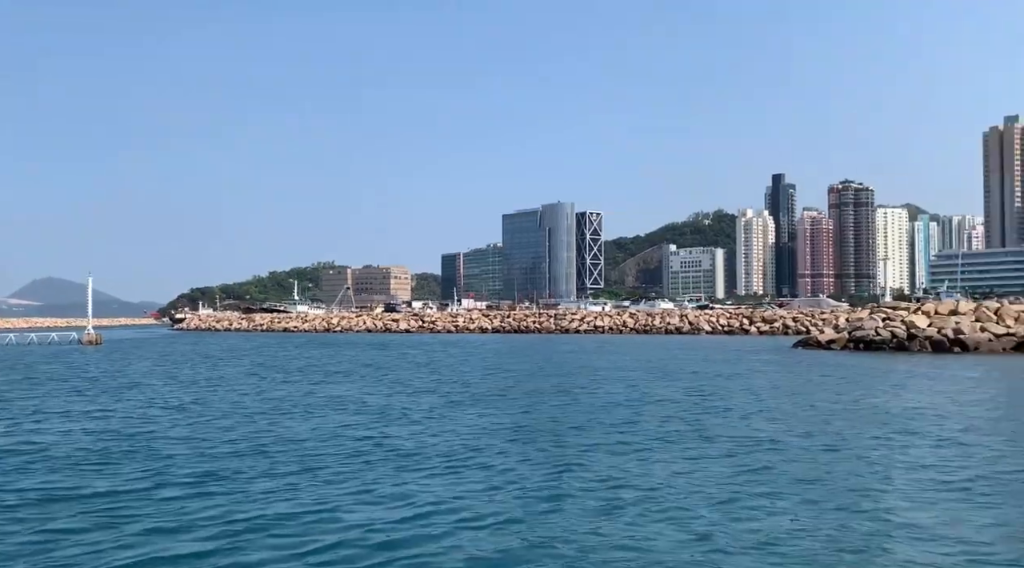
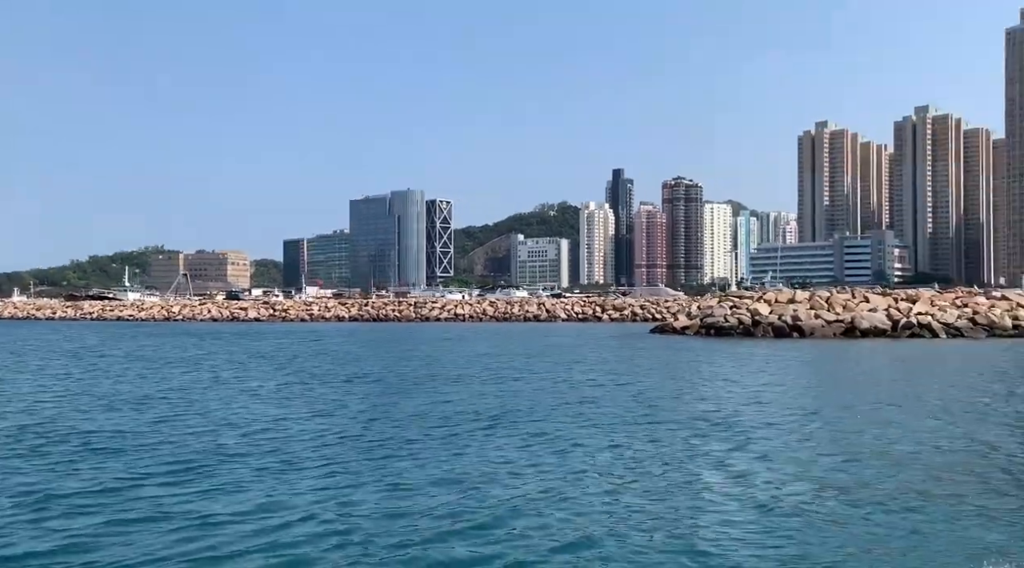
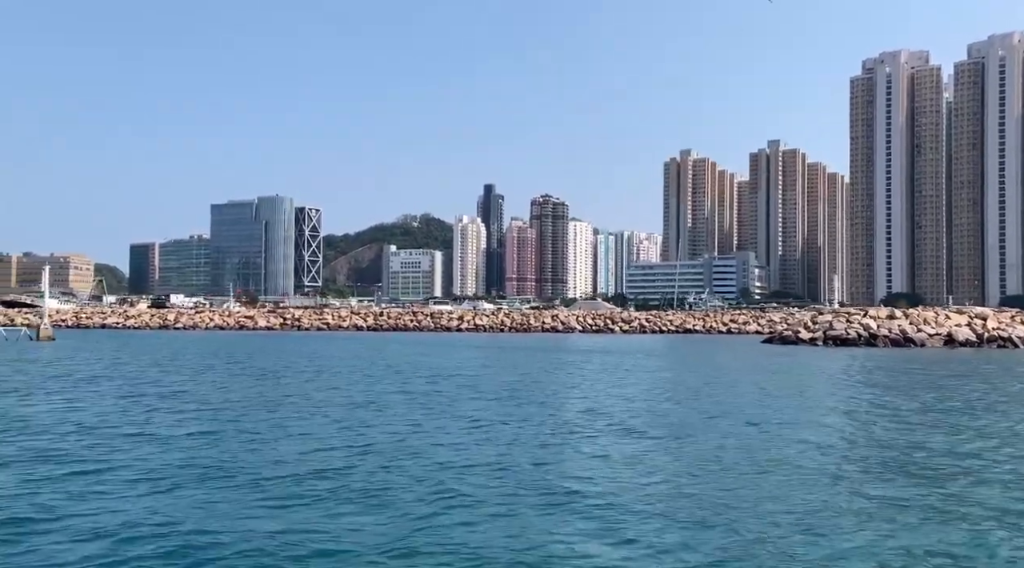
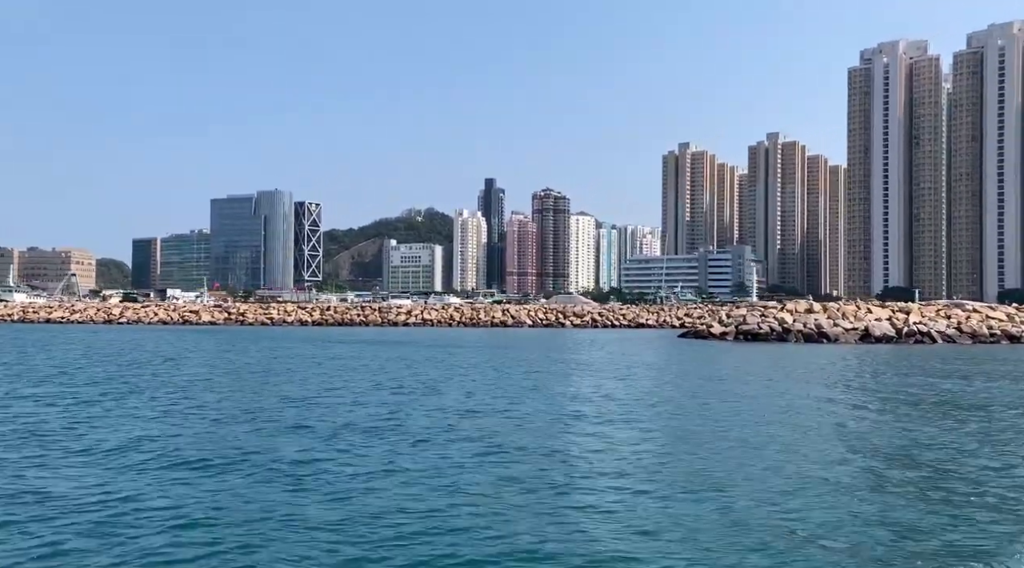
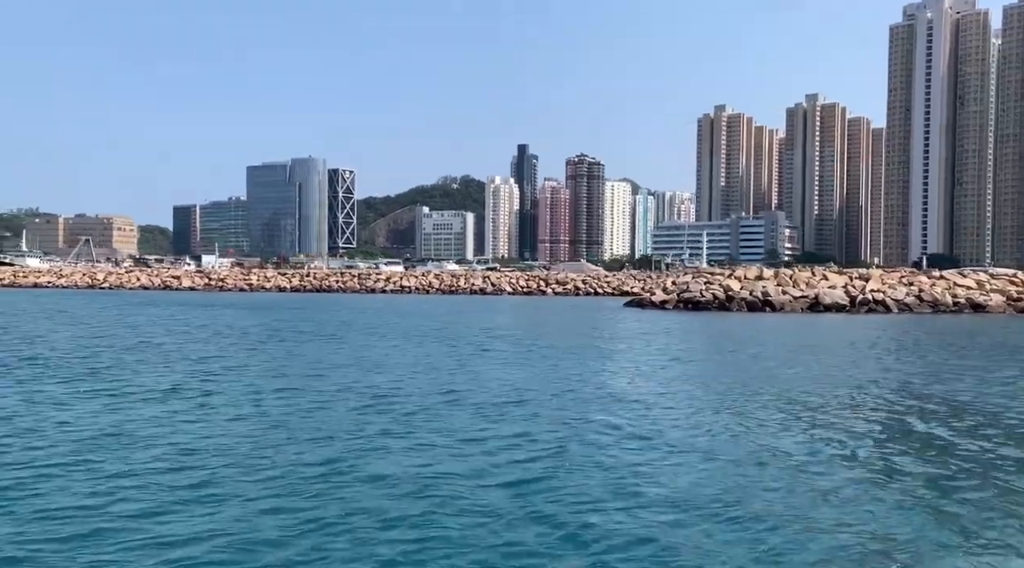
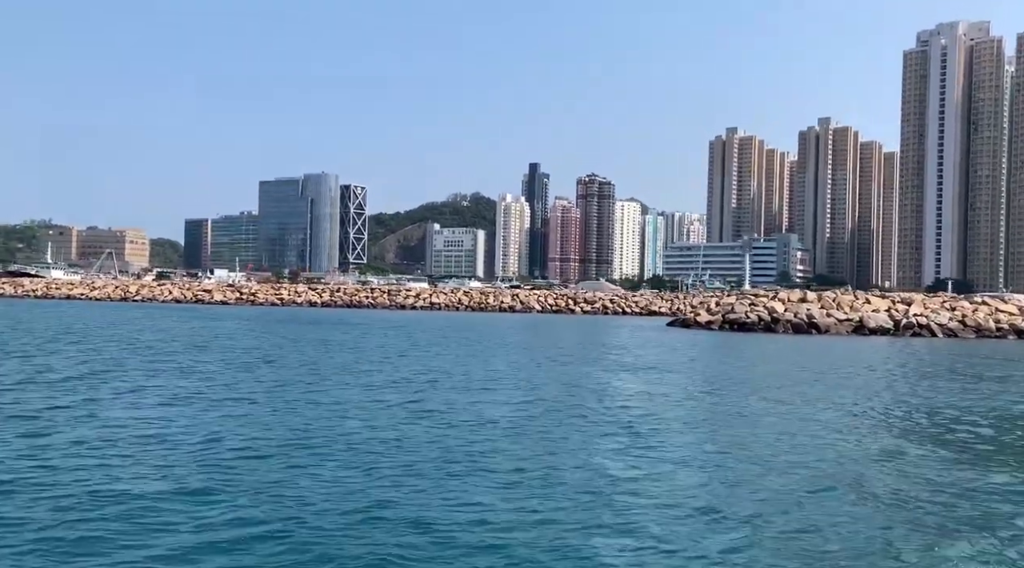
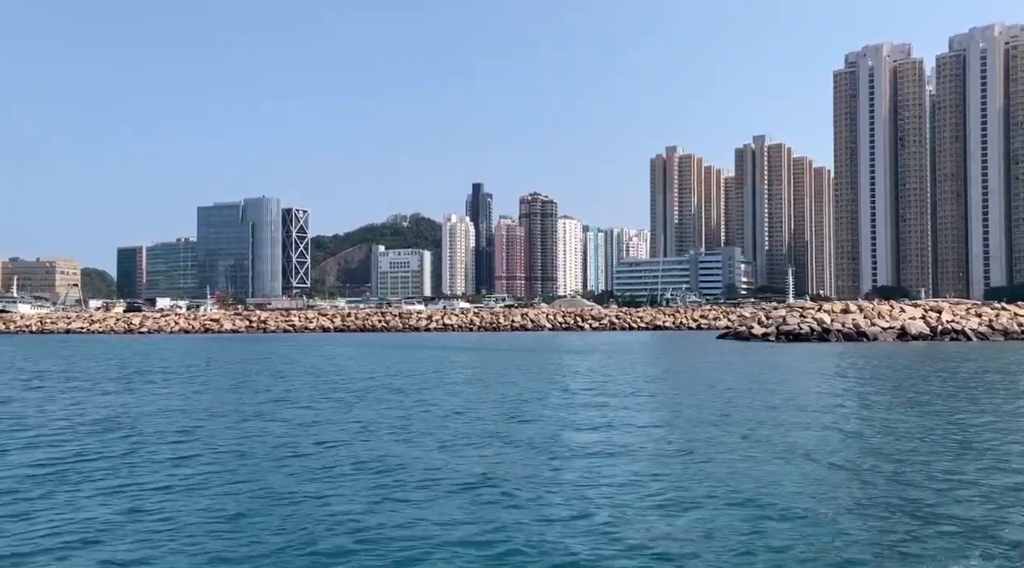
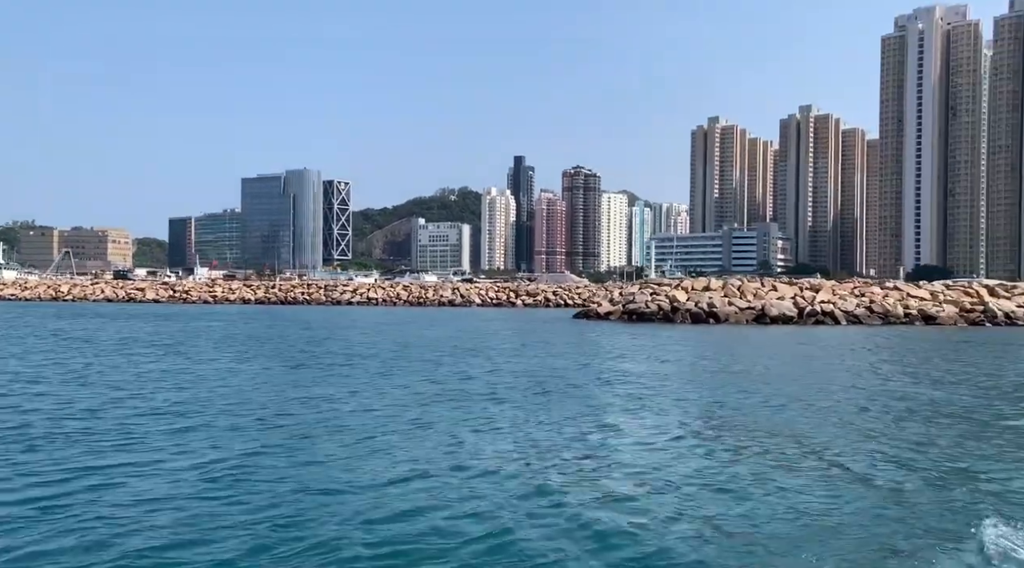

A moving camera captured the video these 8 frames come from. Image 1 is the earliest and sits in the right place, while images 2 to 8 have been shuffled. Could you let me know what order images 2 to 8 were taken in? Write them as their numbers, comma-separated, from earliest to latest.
2, 8, 5, 6, 4, 7, 3
